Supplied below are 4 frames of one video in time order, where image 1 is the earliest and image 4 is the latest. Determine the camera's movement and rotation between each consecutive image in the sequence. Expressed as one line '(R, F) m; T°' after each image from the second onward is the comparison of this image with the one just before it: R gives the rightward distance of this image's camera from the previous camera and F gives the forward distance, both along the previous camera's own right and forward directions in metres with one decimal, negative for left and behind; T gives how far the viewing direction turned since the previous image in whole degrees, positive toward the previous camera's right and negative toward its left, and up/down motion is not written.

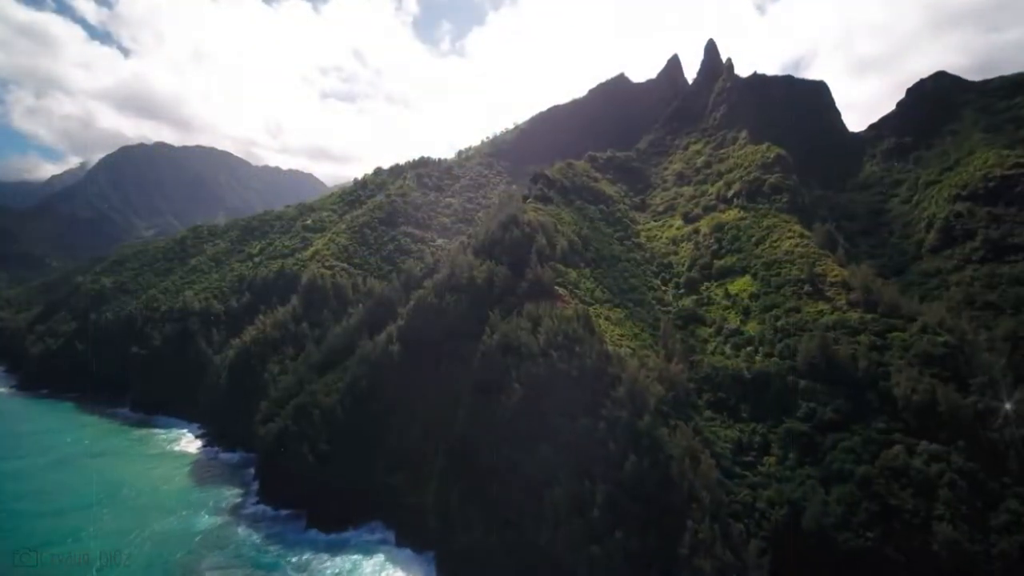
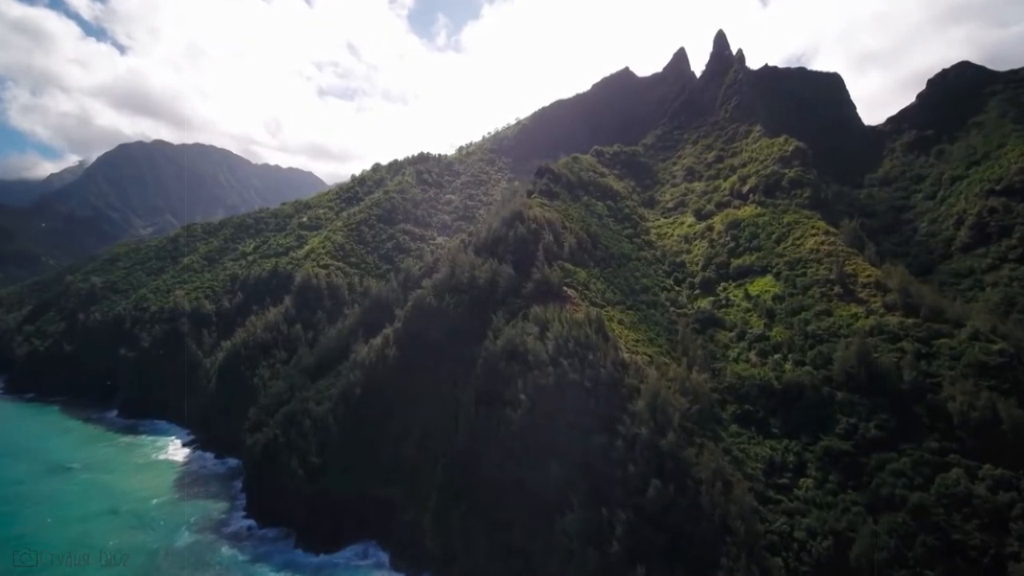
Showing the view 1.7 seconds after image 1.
(-0.3, +3.9) m; 0°
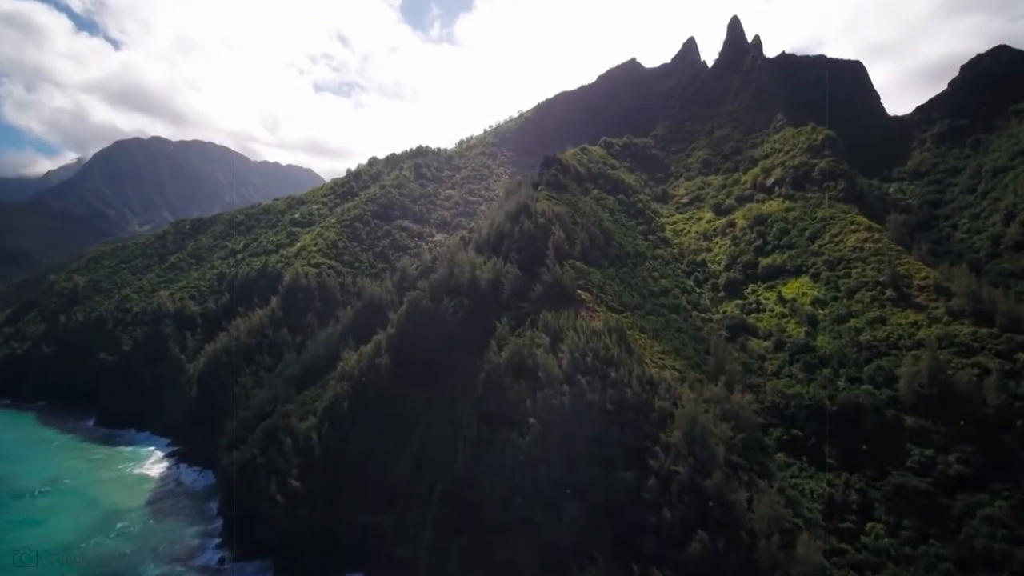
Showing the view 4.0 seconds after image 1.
(-0.4, +5.7) m; 0°
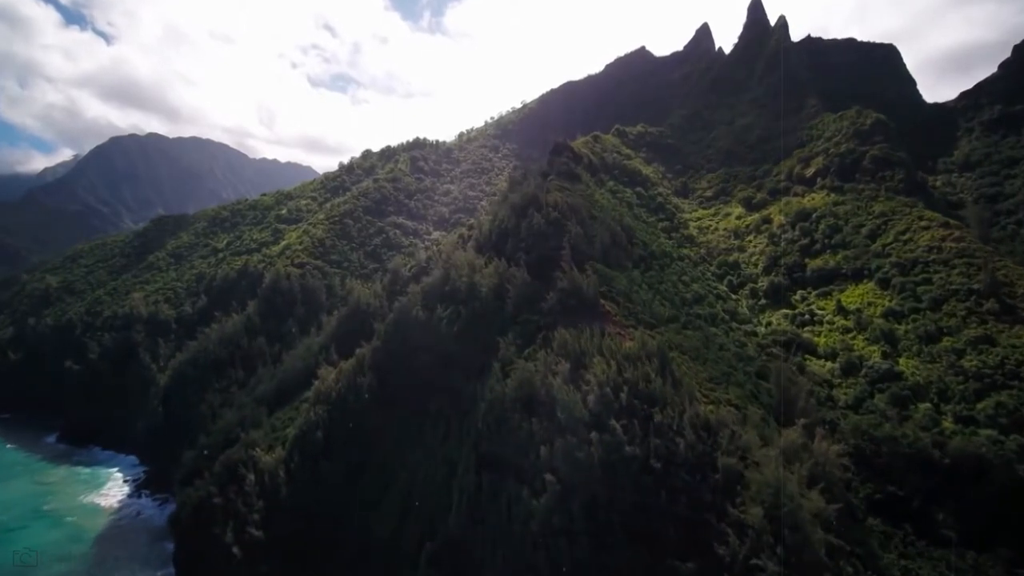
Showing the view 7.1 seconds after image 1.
(-0.4, +7.9) m; 0°
